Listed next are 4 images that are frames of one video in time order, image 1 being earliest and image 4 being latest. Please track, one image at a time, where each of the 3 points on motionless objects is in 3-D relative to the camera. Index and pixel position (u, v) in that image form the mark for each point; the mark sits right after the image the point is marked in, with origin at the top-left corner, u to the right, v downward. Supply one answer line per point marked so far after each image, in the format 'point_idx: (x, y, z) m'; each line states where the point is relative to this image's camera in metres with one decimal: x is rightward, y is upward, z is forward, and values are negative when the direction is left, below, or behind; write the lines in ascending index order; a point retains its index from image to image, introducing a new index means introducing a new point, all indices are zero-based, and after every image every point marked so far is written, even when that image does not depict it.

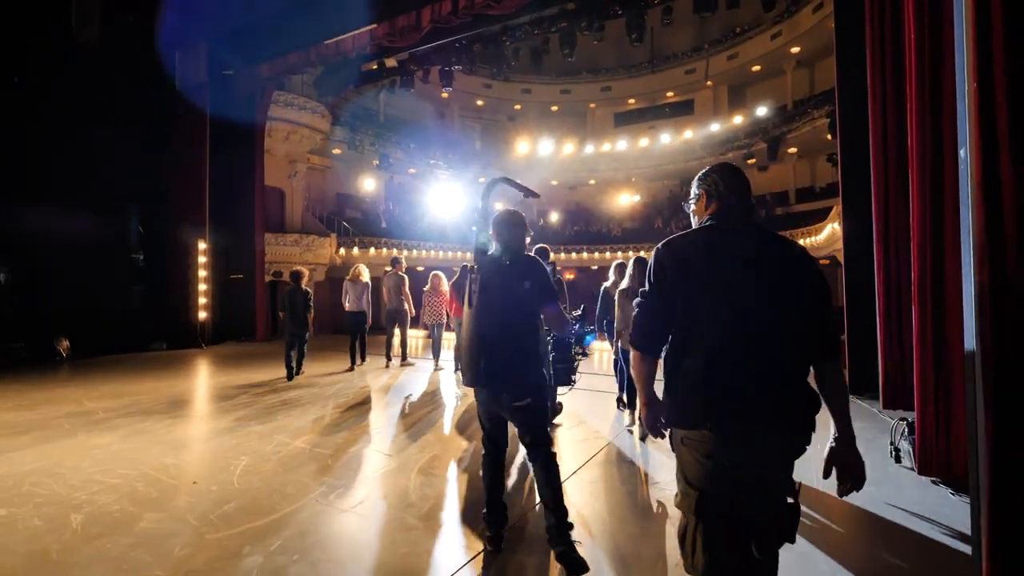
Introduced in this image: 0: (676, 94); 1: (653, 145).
0: (+5.9, +7.0, +17.5) m
1: (+4.8, +5.0, +16.8) m
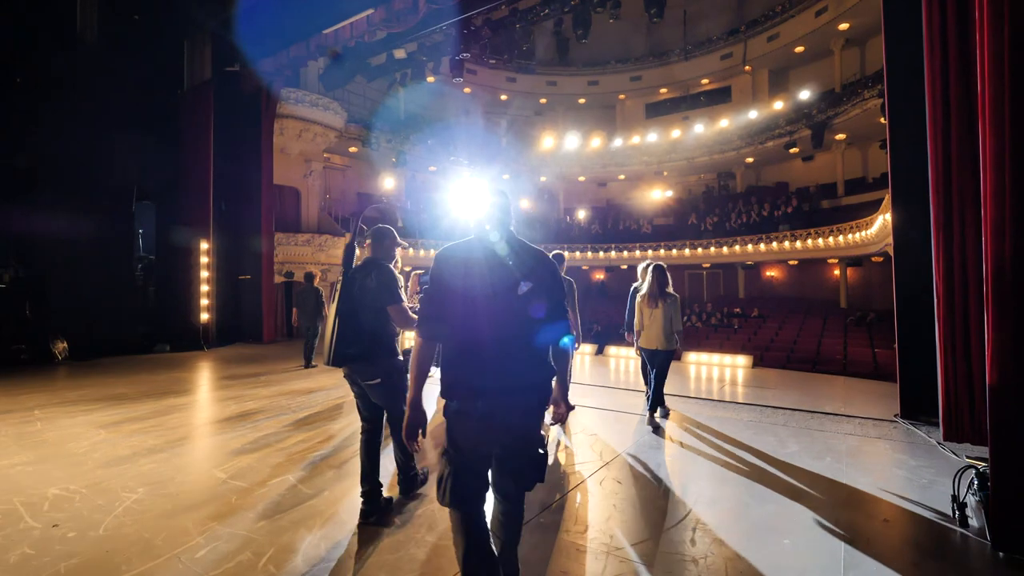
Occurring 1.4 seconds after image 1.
0: (+6.7, +7.0, +16.5) m
1: (+5.6, +5.0, +15.8) m
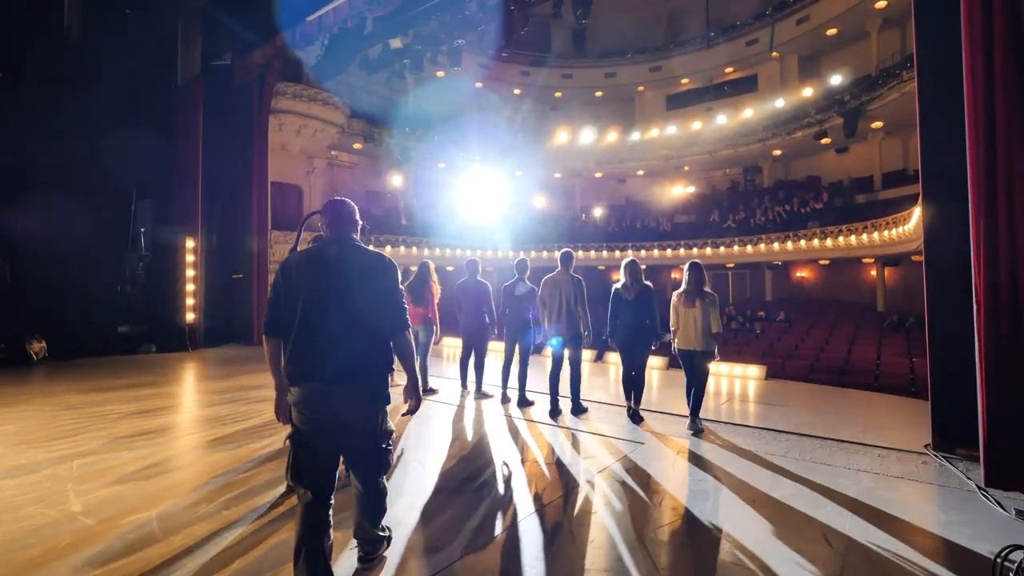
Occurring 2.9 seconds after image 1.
0: (+7.2, +7.0, +15.5) m
1: (+6.0, +4.9, +15.0) m
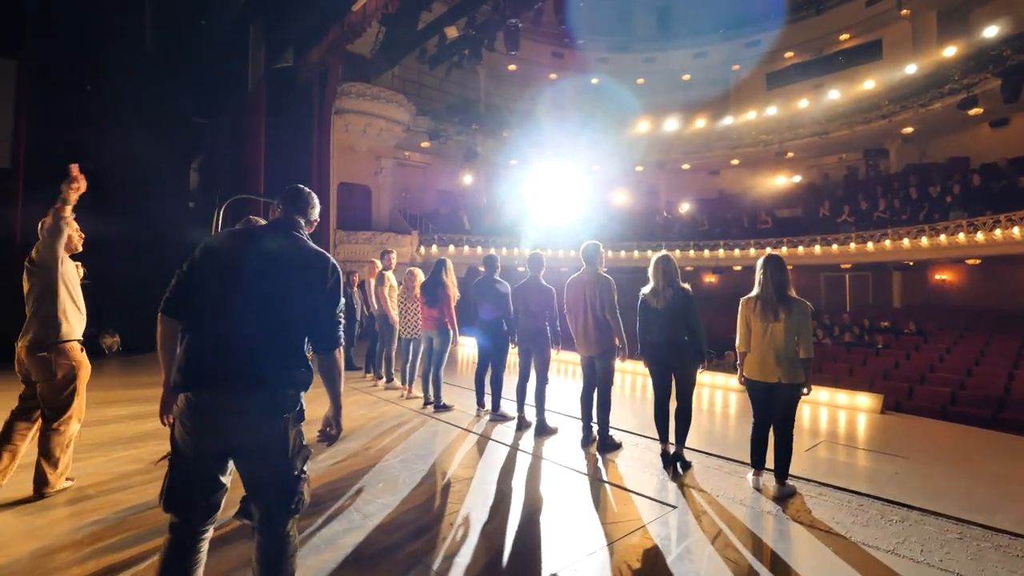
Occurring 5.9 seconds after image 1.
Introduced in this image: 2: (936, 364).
0: (+9.3, +6.9, +13.2) m
1: (+8.1, +4.8, +12.9) m
2: (+6.3, -1.1, +7.2) m
